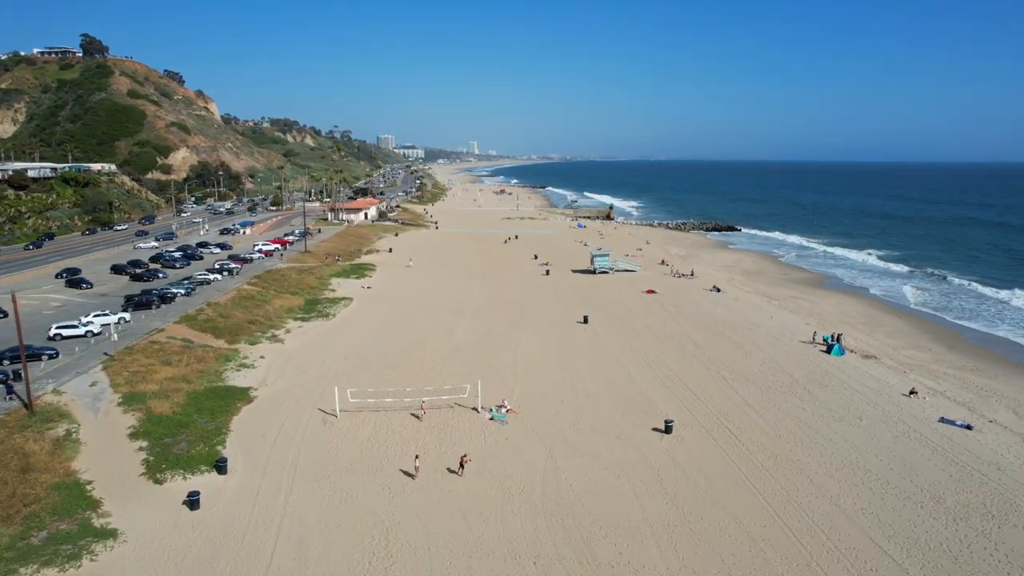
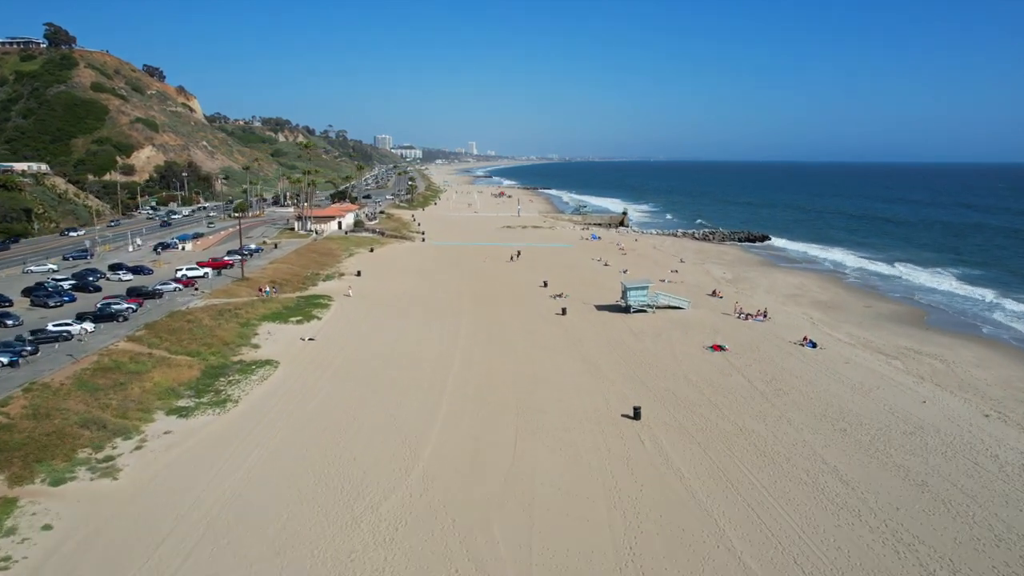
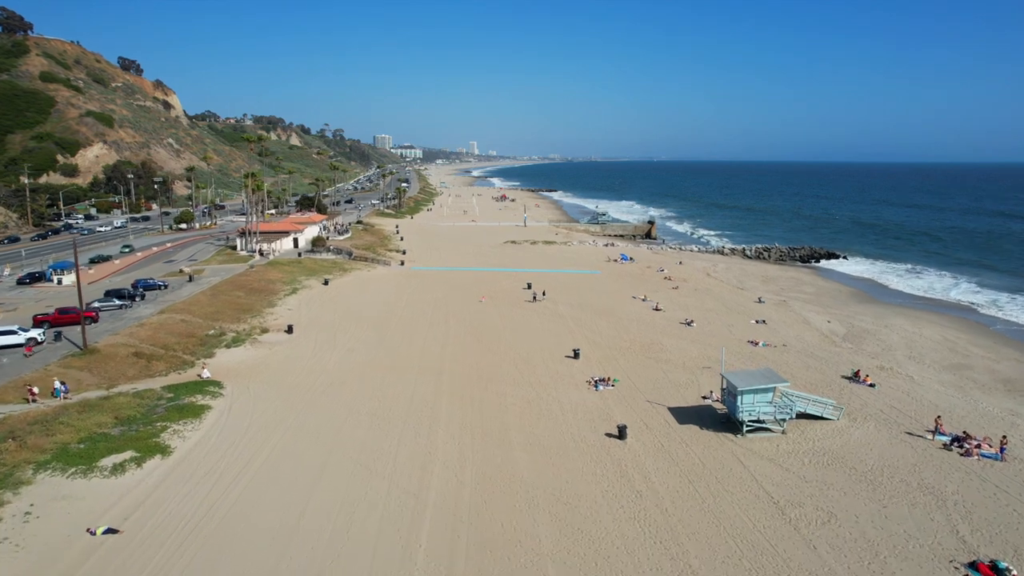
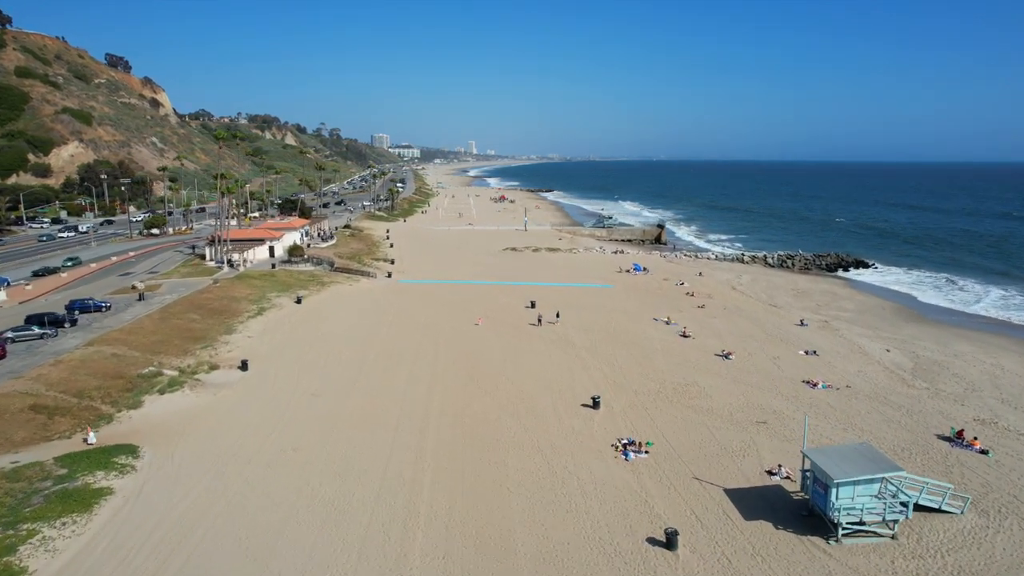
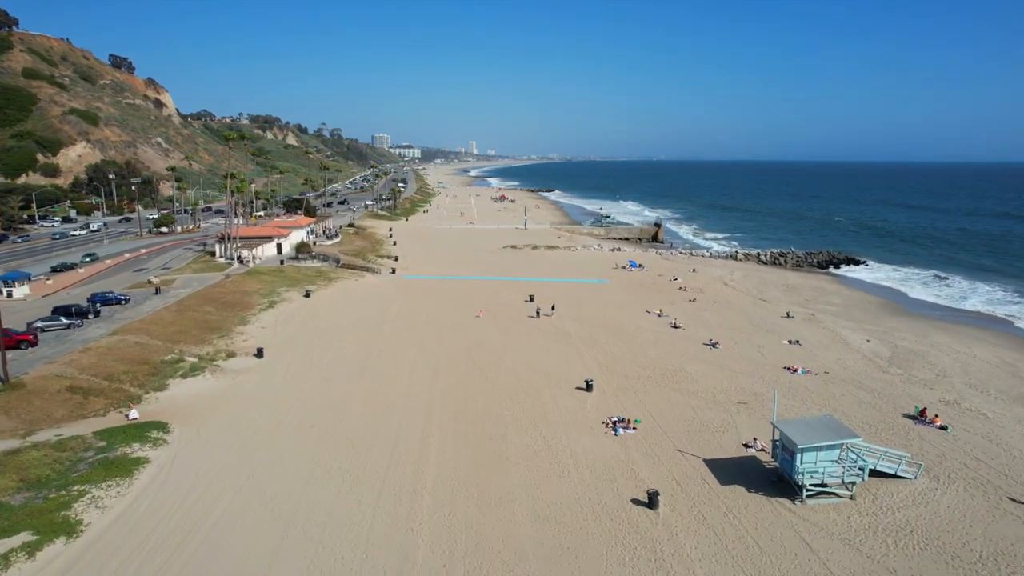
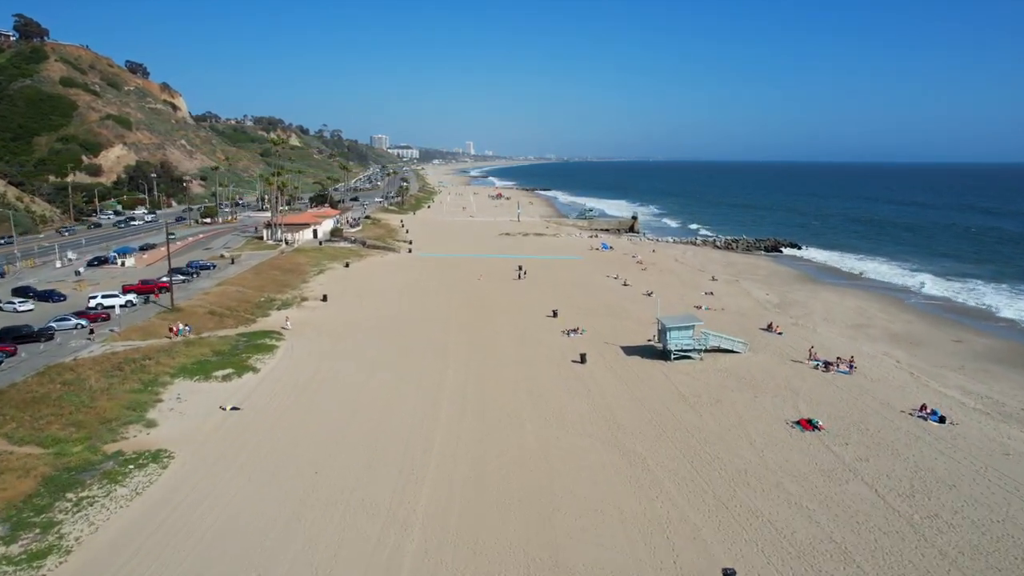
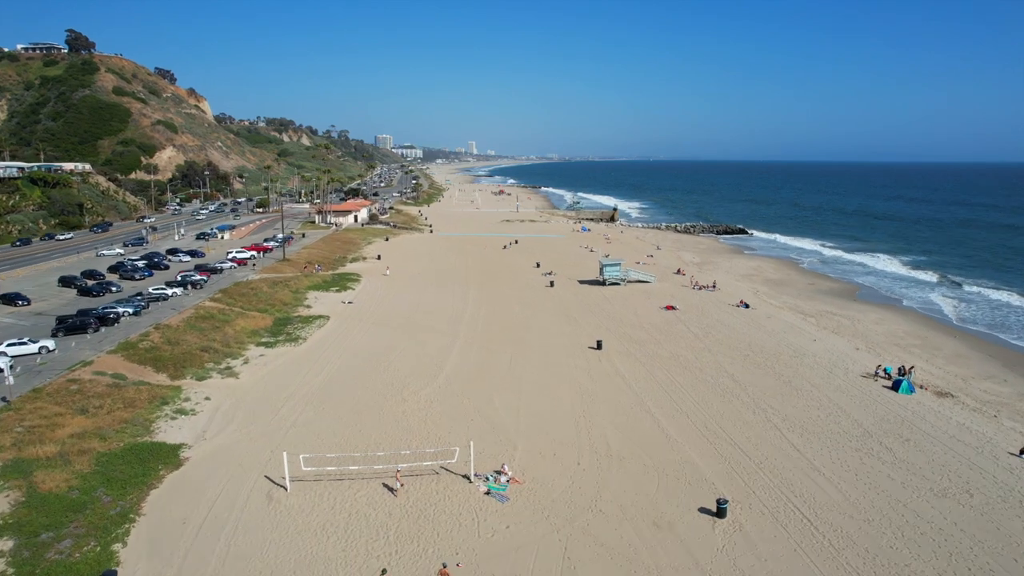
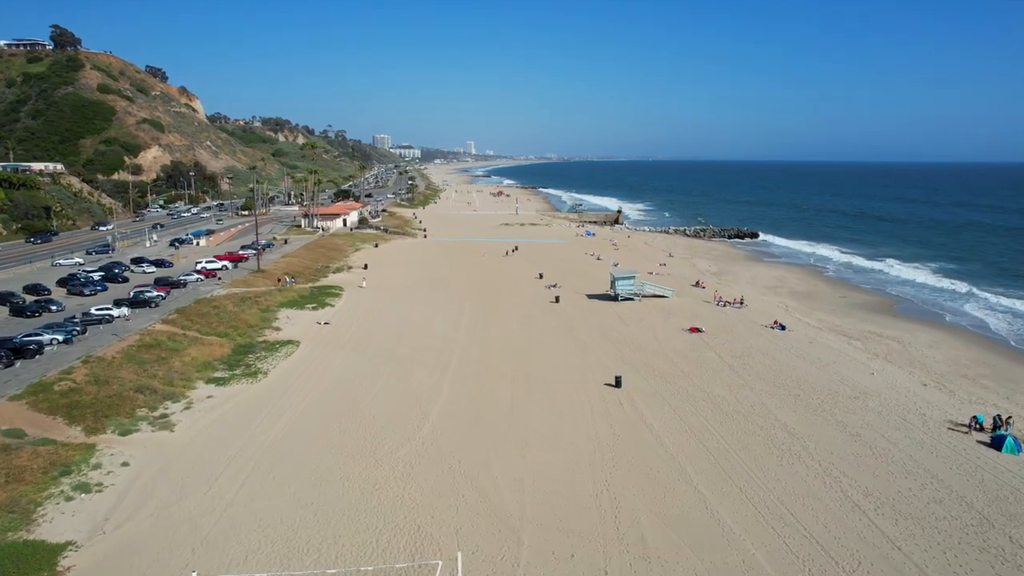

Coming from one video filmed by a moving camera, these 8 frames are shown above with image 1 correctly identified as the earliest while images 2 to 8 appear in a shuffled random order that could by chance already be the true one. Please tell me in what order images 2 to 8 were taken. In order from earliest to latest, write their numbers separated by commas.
7, 8, 2, 6, 3, 5, 4
